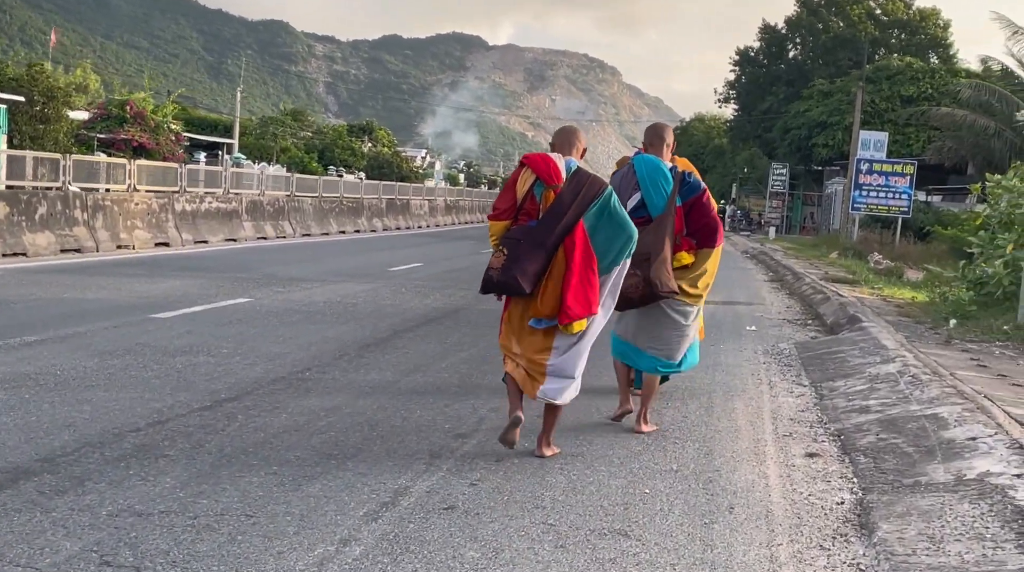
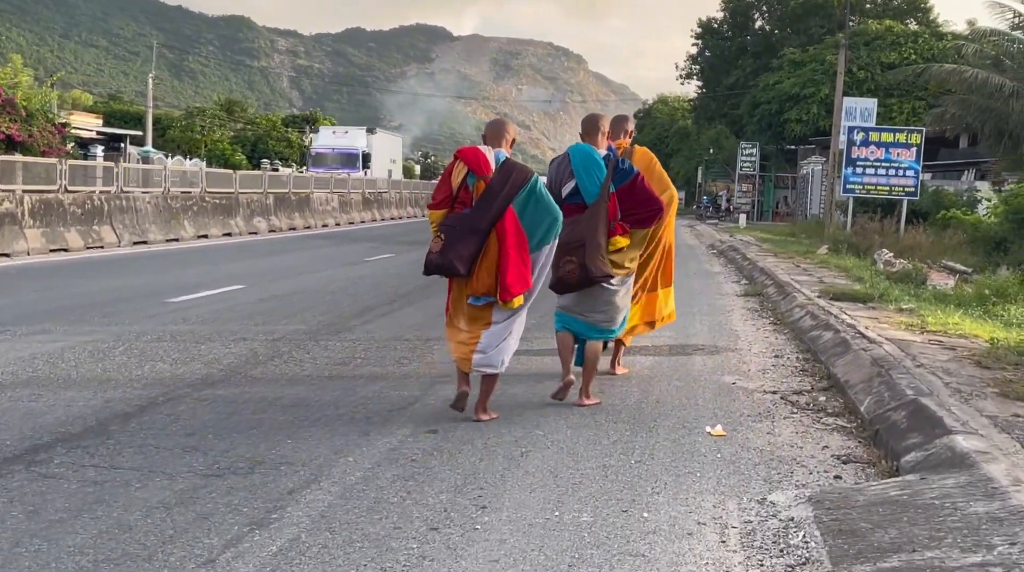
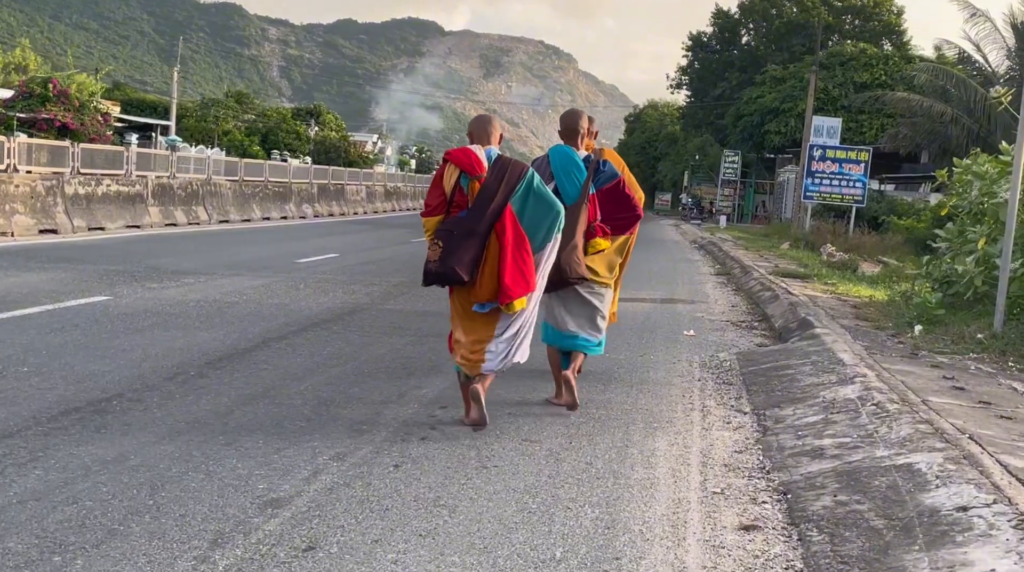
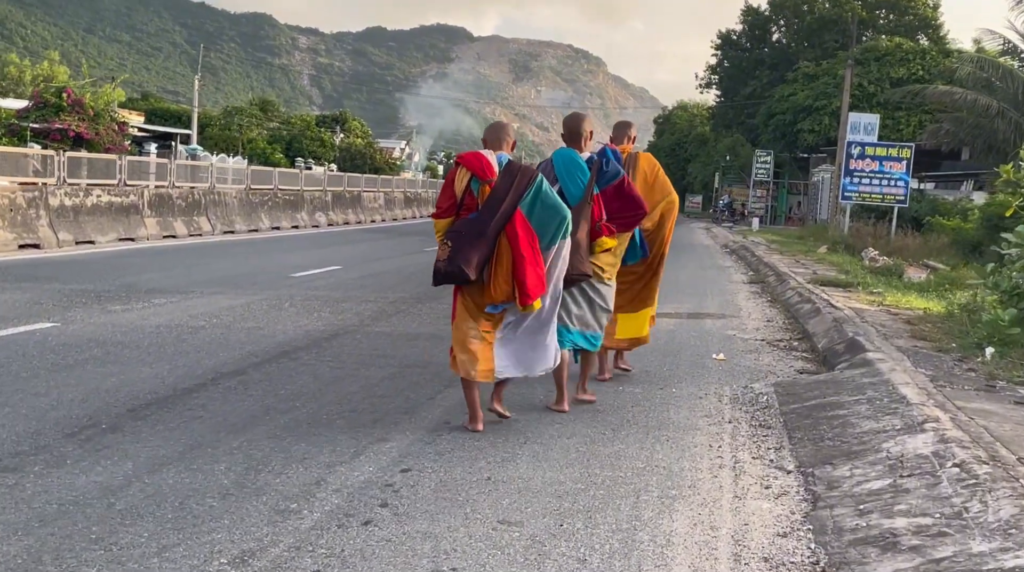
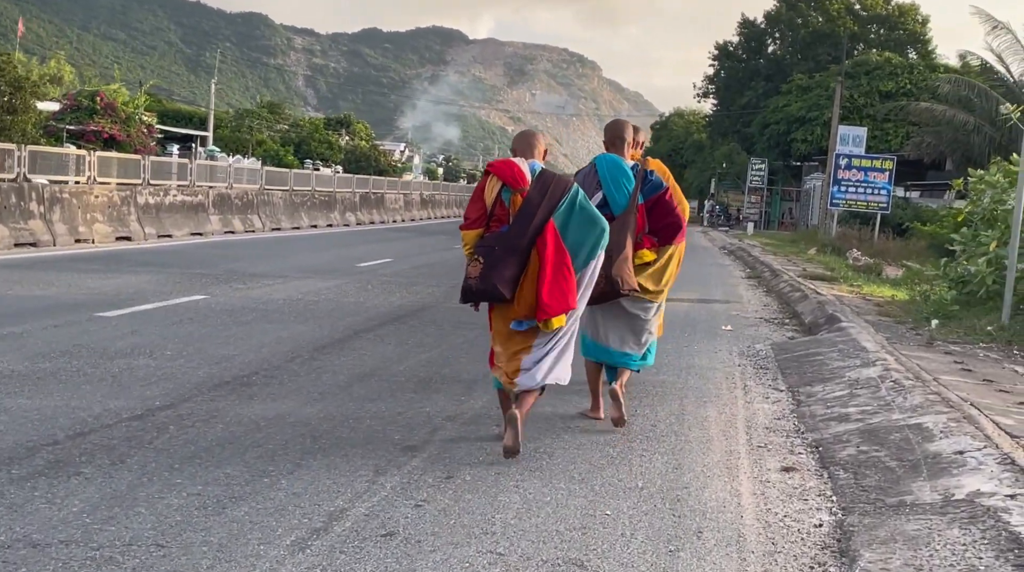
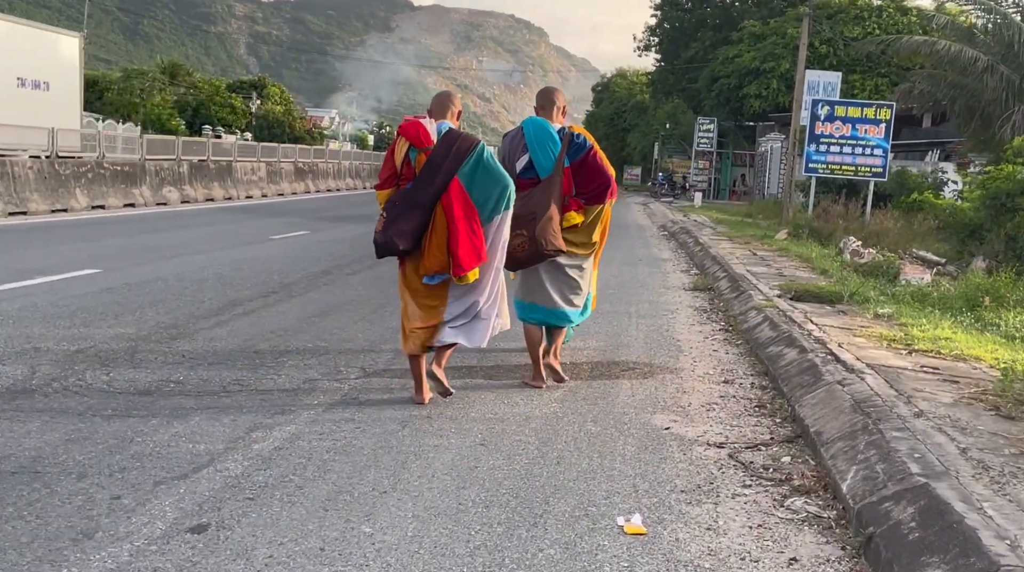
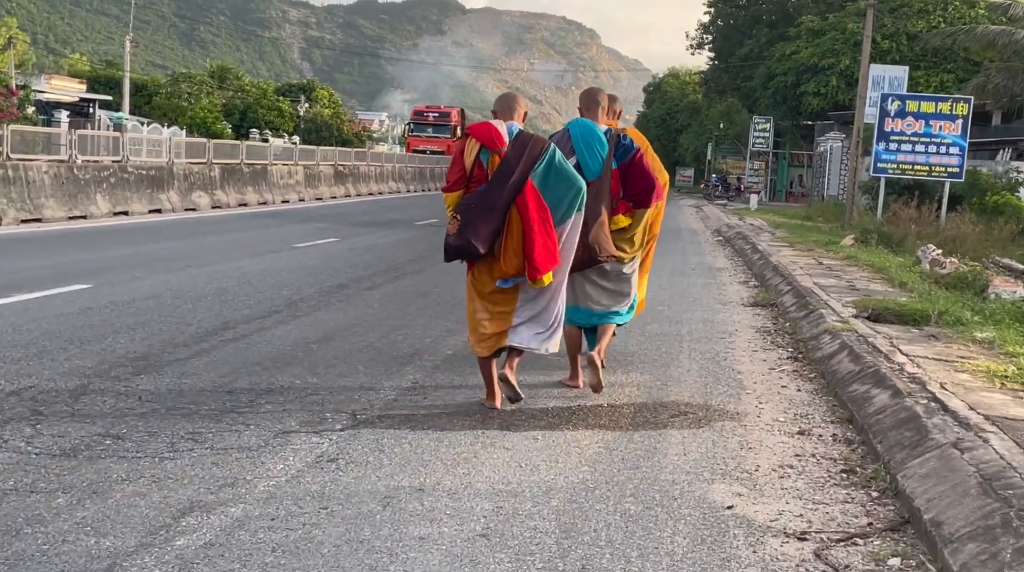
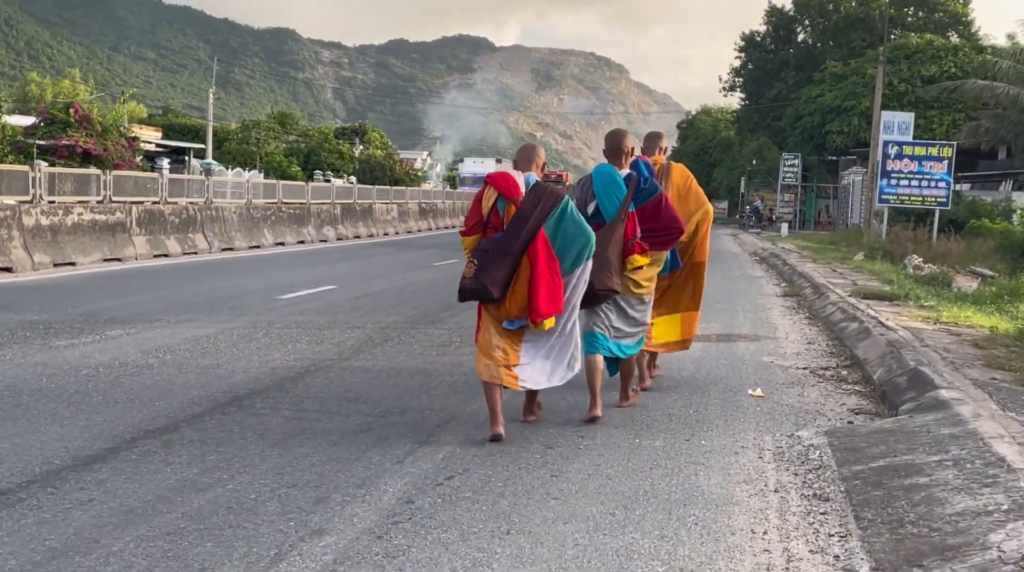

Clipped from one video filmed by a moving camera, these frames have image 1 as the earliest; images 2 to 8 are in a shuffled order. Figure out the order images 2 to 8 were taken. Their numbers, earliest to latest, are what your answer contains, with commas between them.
5, 3, 4, 8, 2, 6, 7
